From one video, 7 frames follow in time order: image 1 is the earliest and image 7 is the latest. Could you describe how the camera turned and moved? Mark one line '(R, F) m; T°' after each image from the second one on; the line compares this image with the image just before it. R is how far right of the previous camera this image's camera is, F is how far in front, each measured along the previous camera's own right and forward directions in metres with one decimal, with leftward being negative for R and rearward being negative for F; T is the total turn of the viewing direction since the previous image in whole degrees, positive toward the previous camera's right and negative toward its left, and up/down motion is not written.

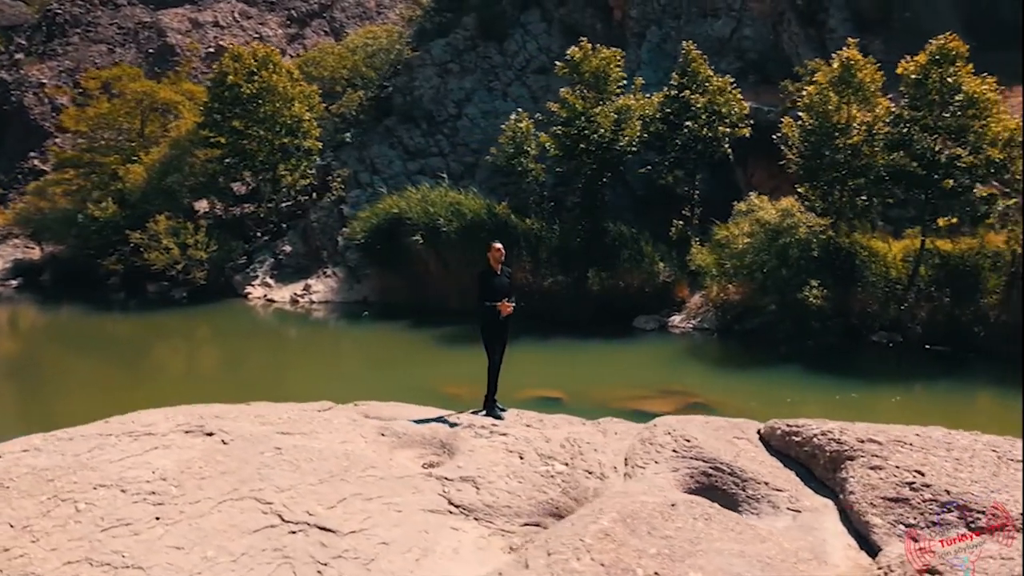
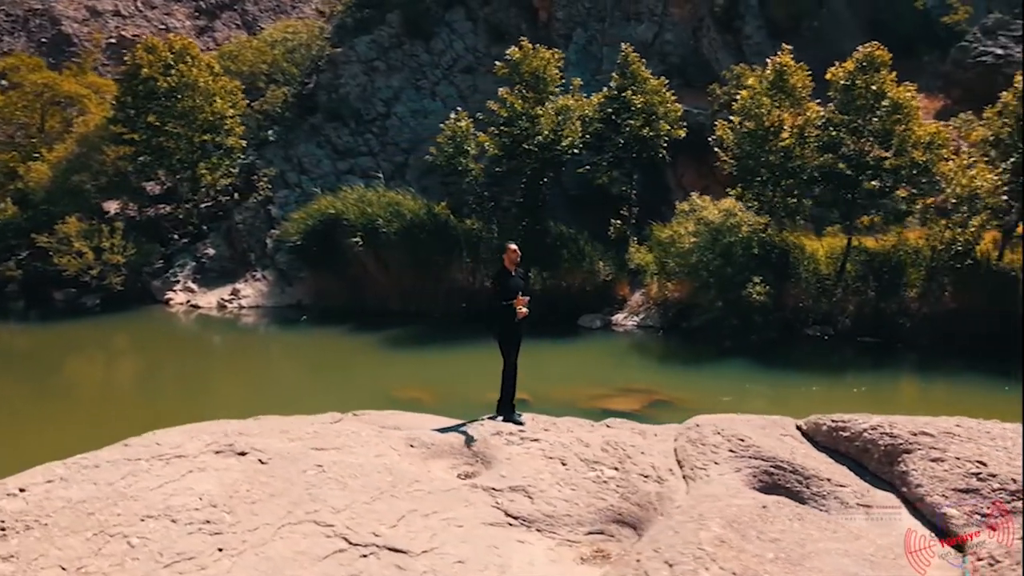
(-1.1, +0.2) m; +7°
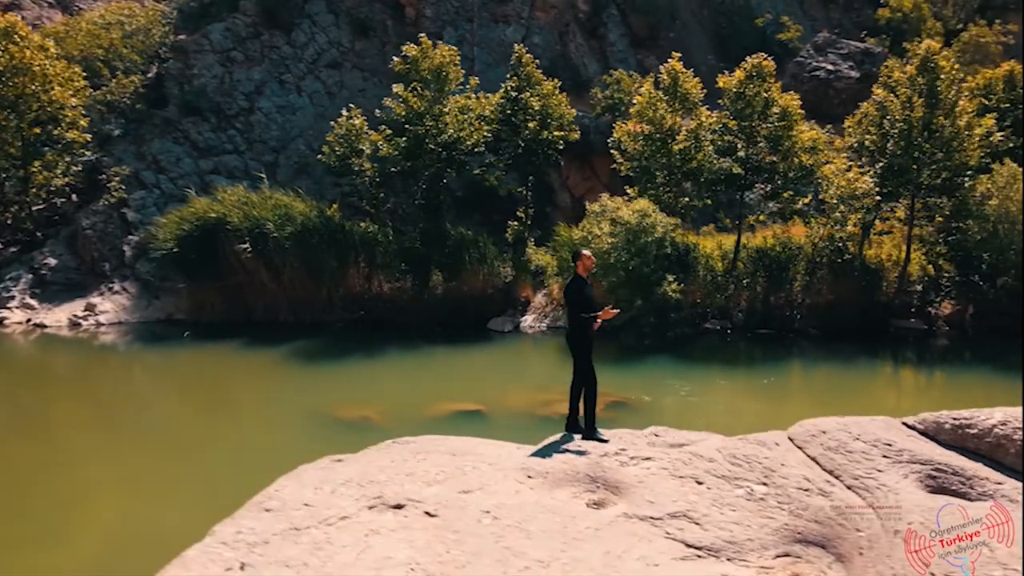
(-2.3, +0.8) m; +13°
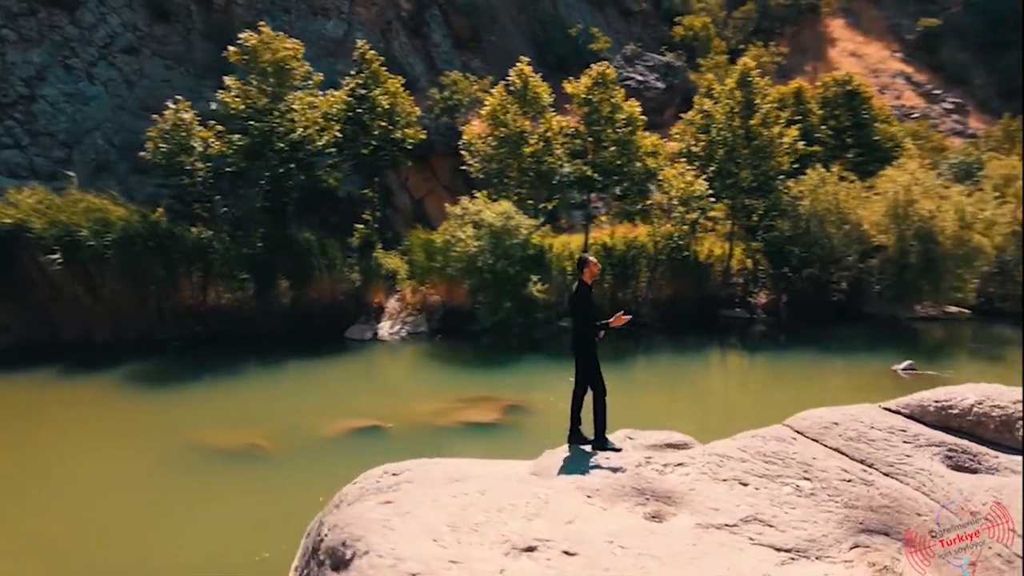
(-1.9, +0.6) m; +16°
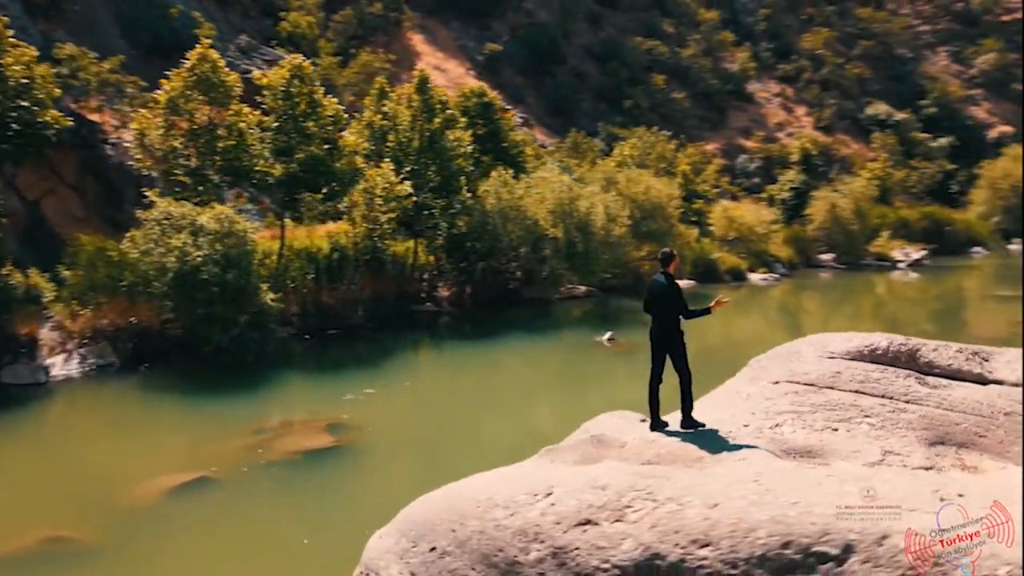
(-4.9, +1.8) m; +35°
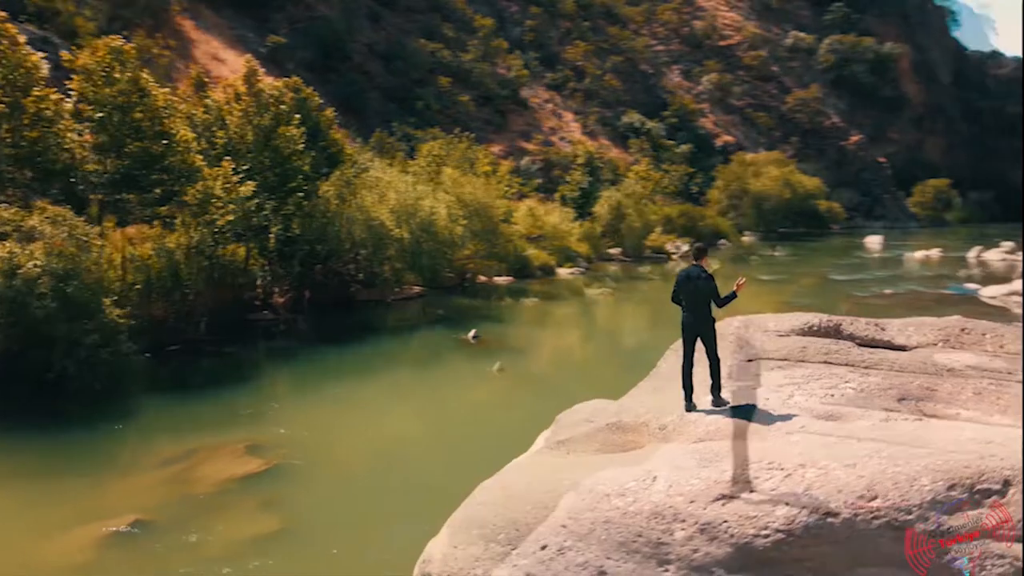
(-3.0, +0.4) m; +18°
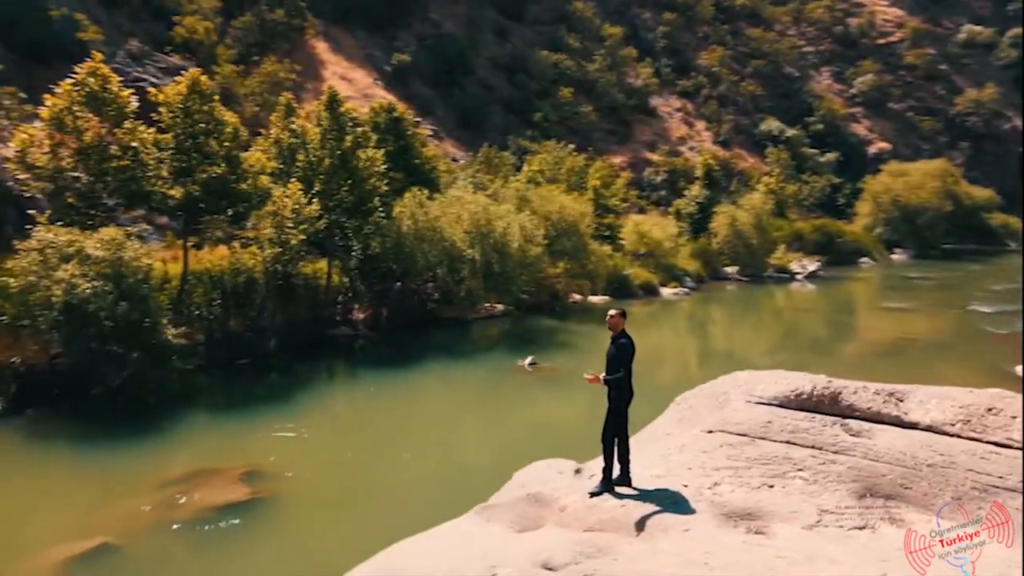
(+2.6, +0.8) m; -11°
